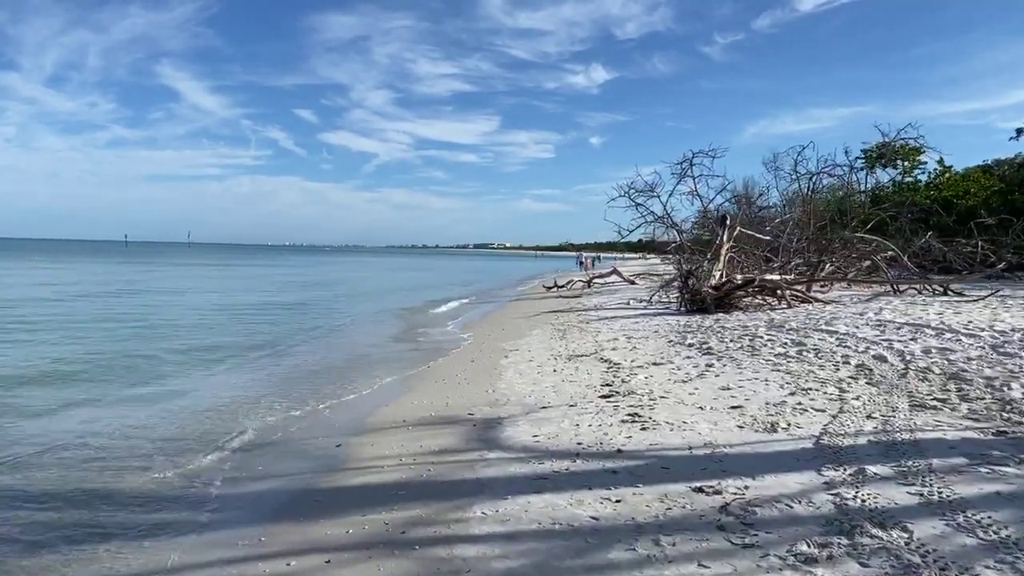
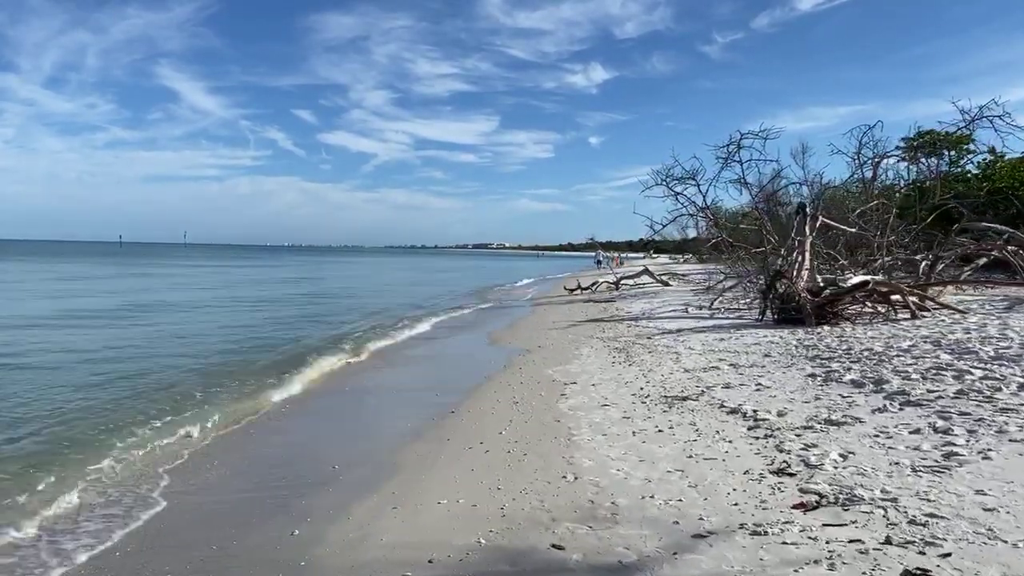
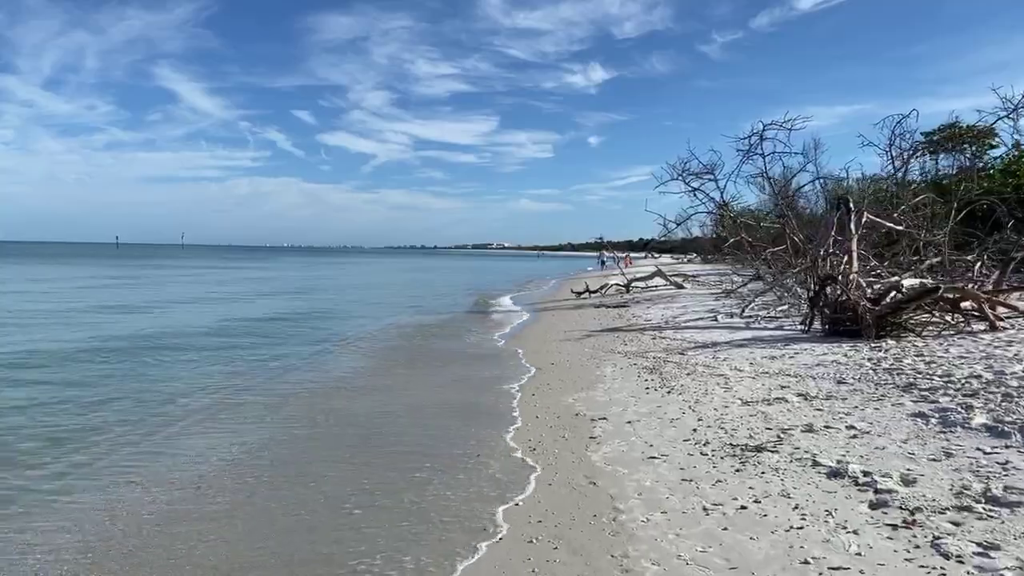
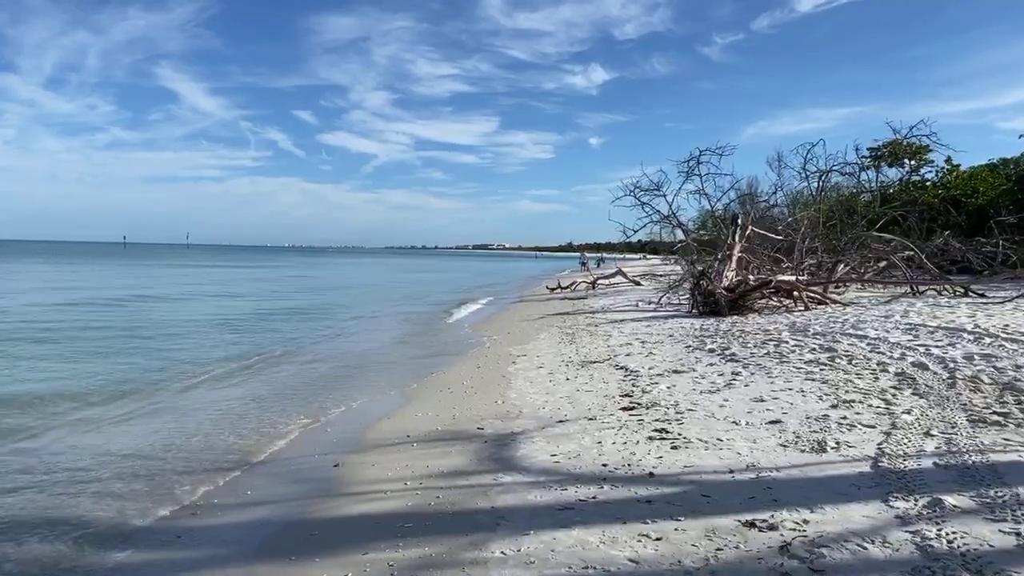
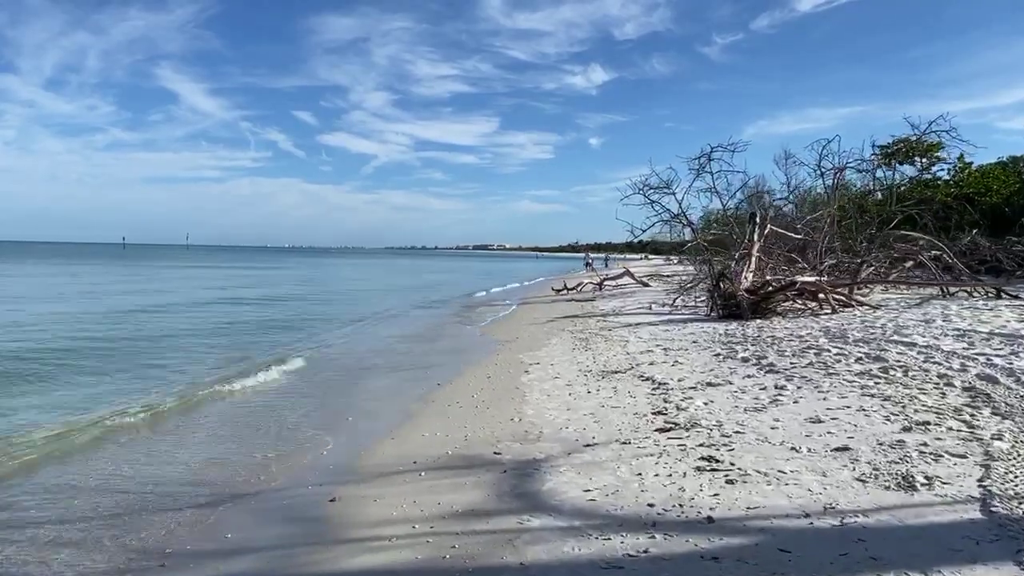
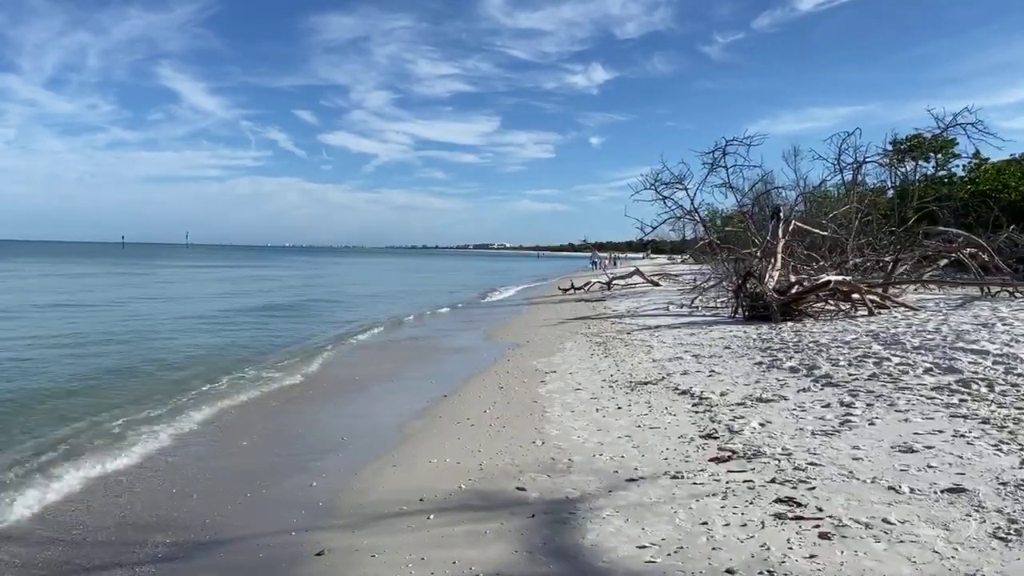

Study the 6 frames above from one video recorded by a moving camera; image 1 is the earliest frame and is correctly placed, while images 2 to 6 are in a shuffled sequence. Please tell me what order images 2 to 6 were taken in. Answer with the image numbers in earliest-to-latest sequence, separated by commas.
4, 5, 6, 2, 3
